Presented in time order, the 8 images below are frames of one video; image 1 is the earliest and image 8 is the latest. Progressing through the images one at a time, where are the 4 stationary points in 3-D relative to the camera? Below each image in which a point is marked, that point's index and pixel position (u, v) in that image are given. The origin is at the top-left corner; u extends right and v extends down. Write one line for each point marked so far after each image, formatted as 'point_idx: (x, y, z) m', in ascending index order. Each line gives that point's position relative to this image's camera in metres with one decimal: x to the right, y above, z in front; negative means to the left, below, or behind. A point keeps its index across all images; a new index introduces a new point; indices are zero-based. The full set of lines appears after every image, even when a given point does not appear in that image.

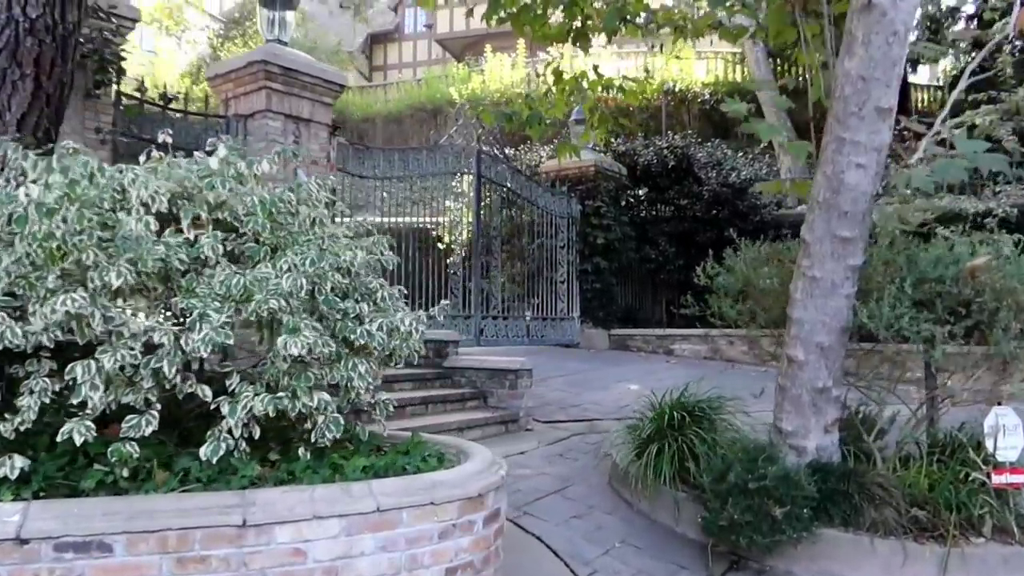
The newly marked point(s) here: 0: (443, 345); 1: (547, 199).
0: (-0.7, -0.6, +8.0) m
1: (+0.6, +1.5, +13.6) m
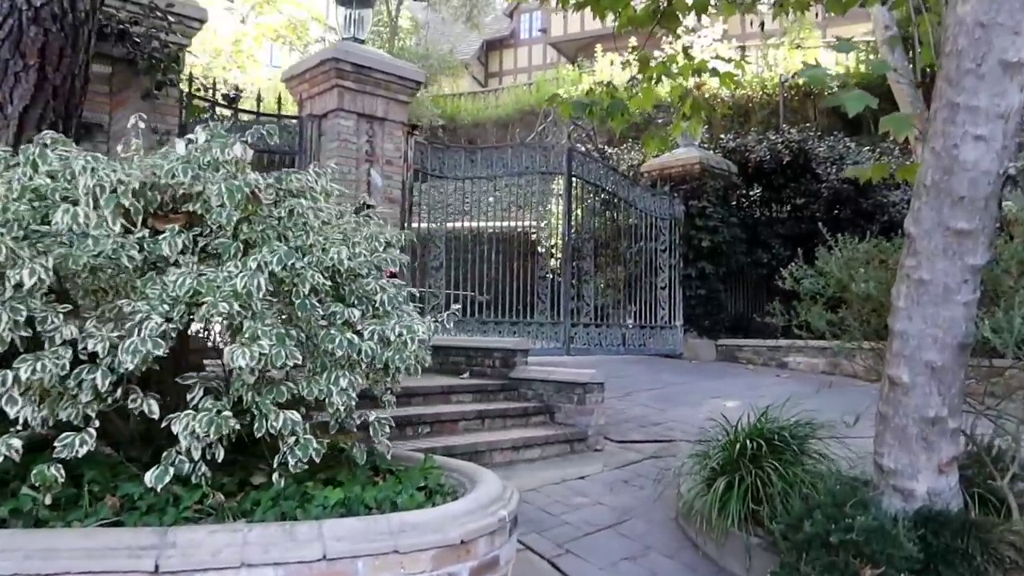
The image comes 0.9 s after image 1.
0: (0.0, -0.6, +7.4) m
1: (+2.2, +1.4, +12.7) m
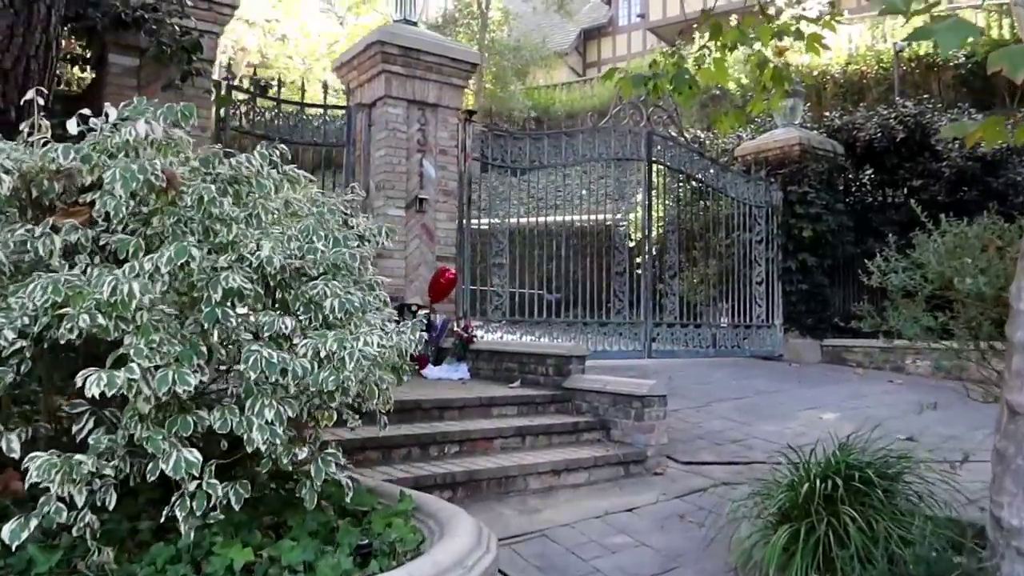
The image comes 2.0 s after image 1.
0: (+0.4, -0.6, +6.6) m
1: (+3.3, +1.5, +11.5) m
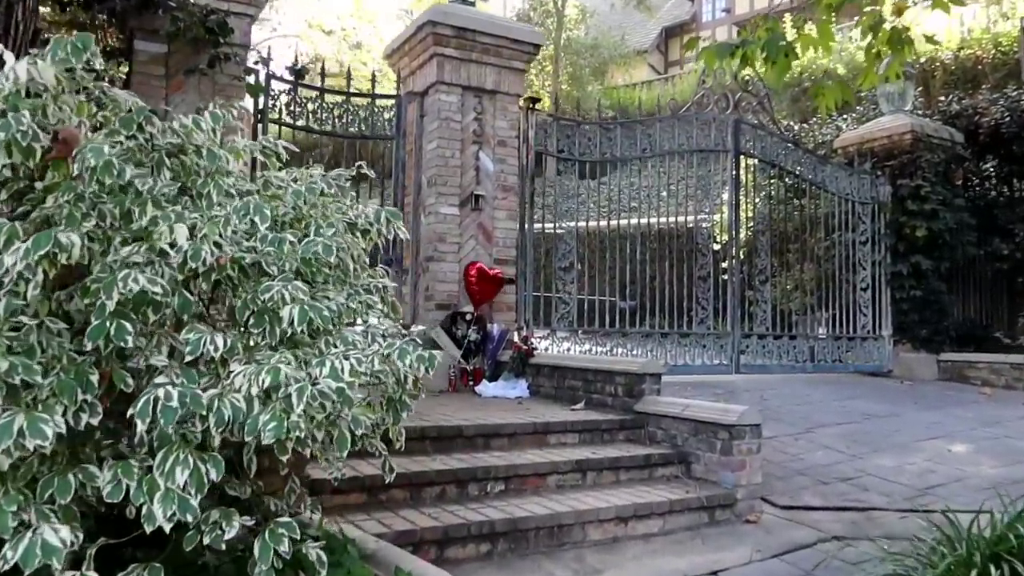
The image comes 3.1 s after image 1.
0: (+0.9, -0.7, +5.6) m
1: (+4.3, +1.4, +10.3) m
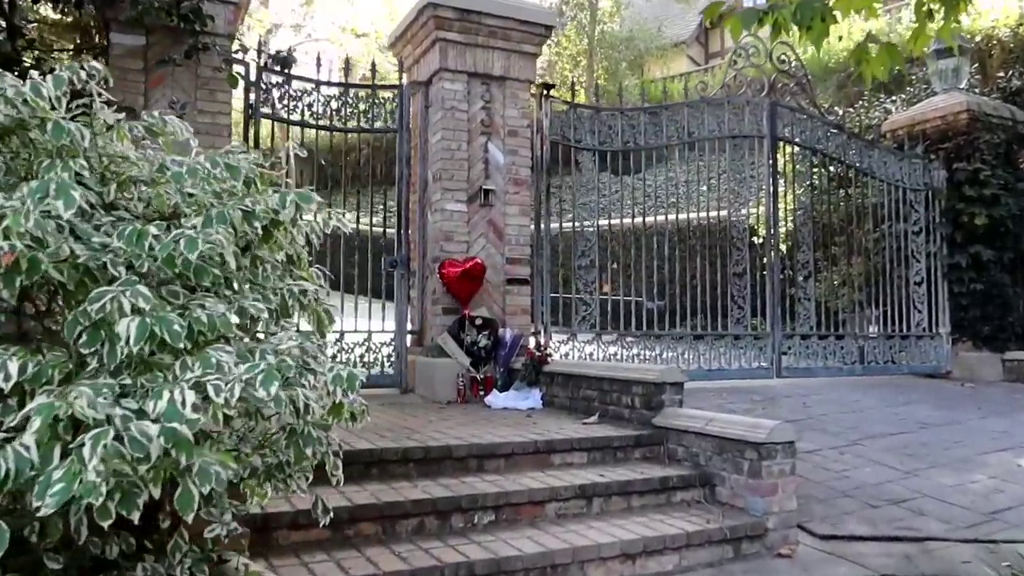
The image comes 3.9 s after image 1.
0: (+0.9, -0.6, +5.0) m
1: (+4.5, +1.5, +9.5) m
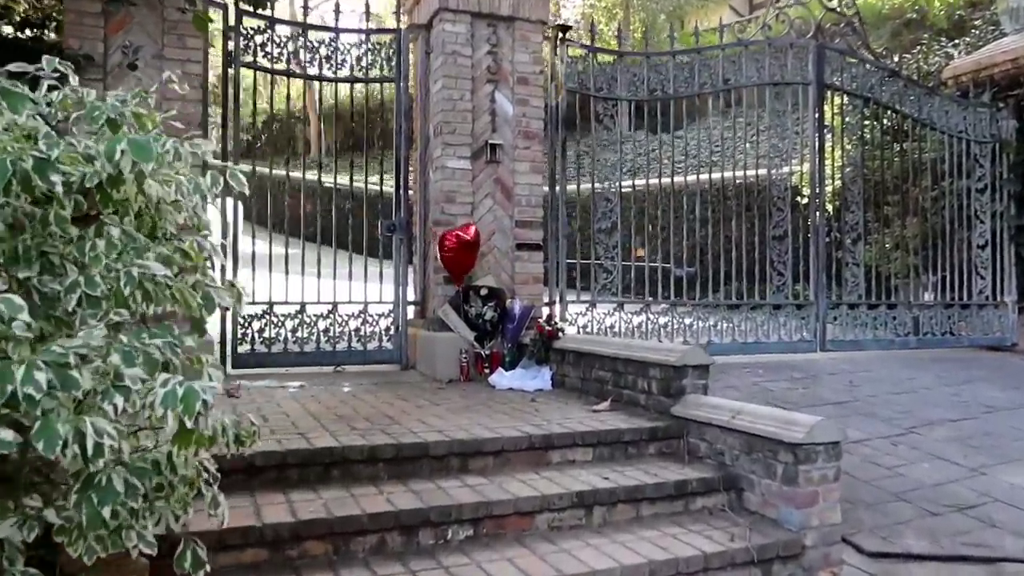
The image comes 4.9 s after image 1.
0: (+0.9, -0.5, +4.3) m
1: (+4.7, +1.8, +8.5) m
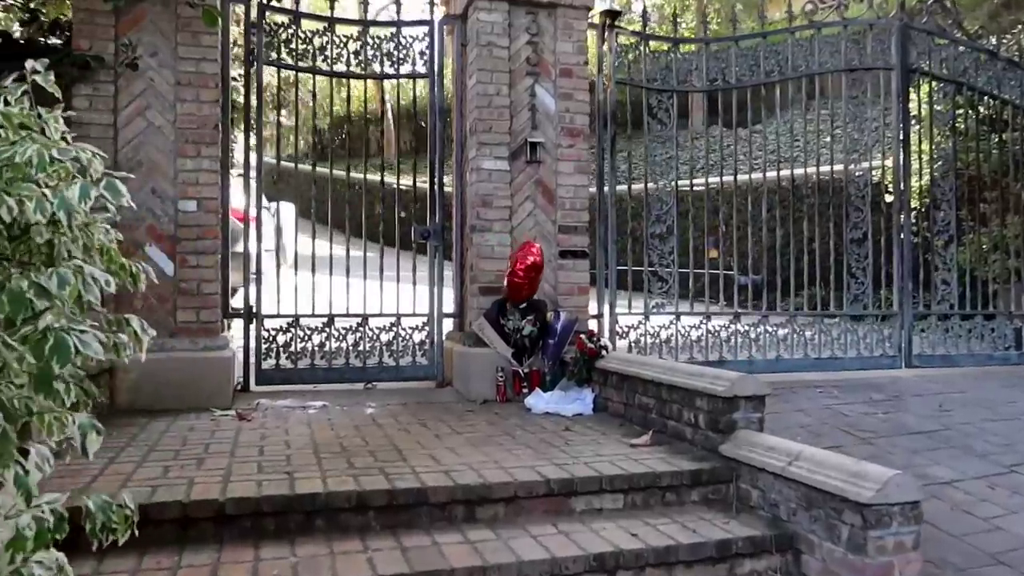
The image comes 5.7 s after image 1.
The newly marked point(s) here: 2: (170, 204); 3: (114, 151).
0: (+1.0, -0.6, +3.7) m
1: (+5.2, +1.8, +7.5) m
2: (-2.2, +0.5, +5.1) m
3: (-2.5, +0.9, +5.0) m
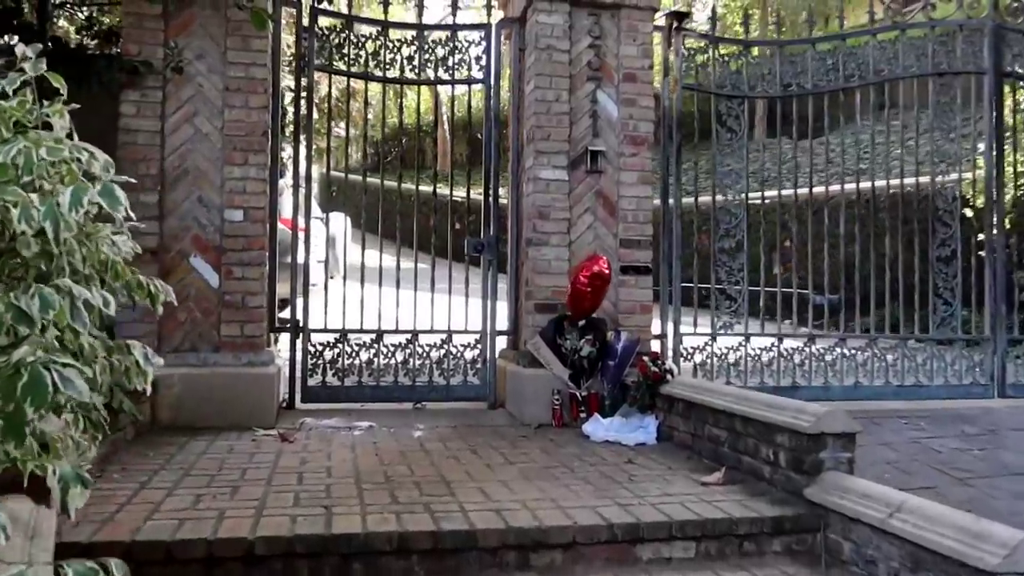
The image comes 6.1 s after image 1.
0: (+1.2, -0.7, +3.3) m
1: (+5.7, +1.6, +6.8) m
2: (-1.8, +0.5, +4.9) m
3: (-2.1, +0.8, +4.8) m
